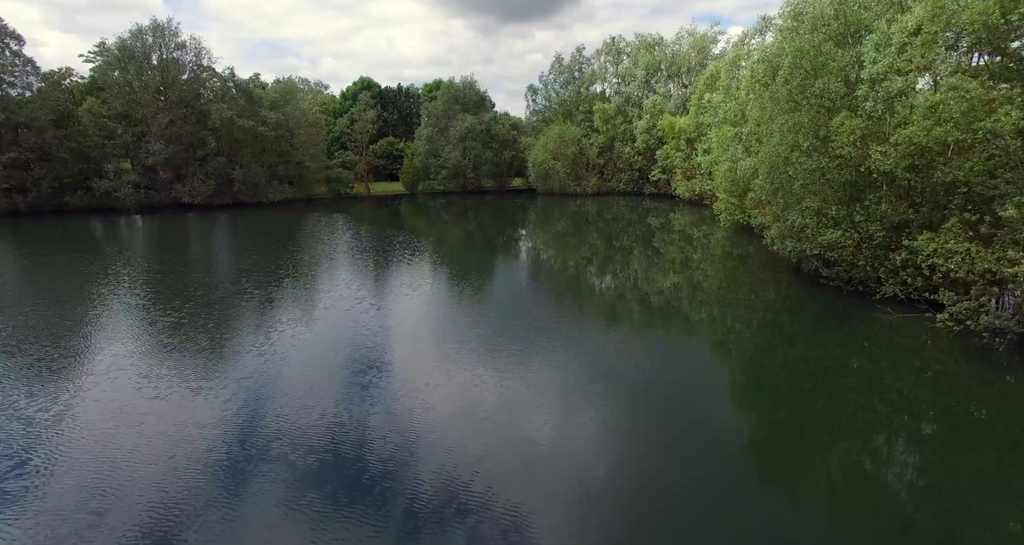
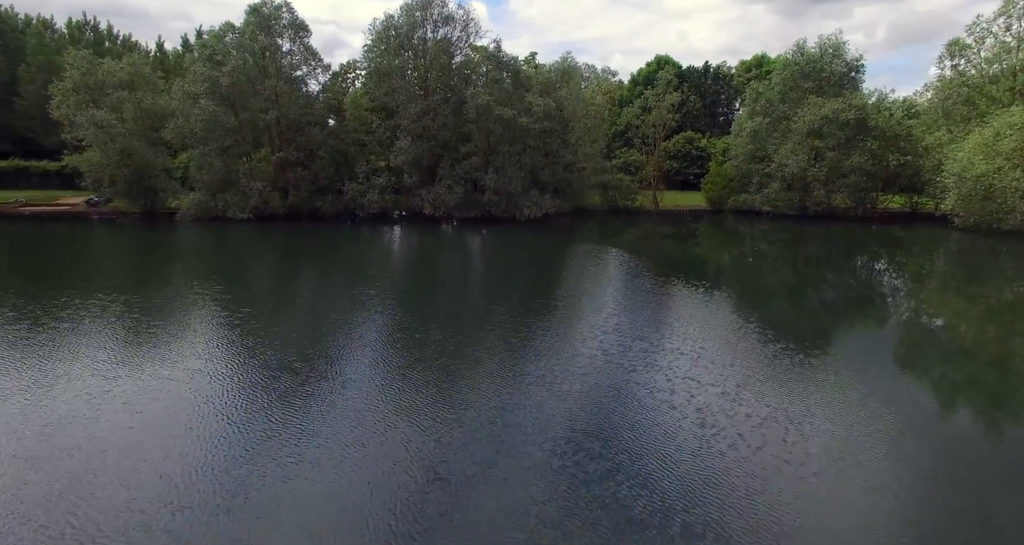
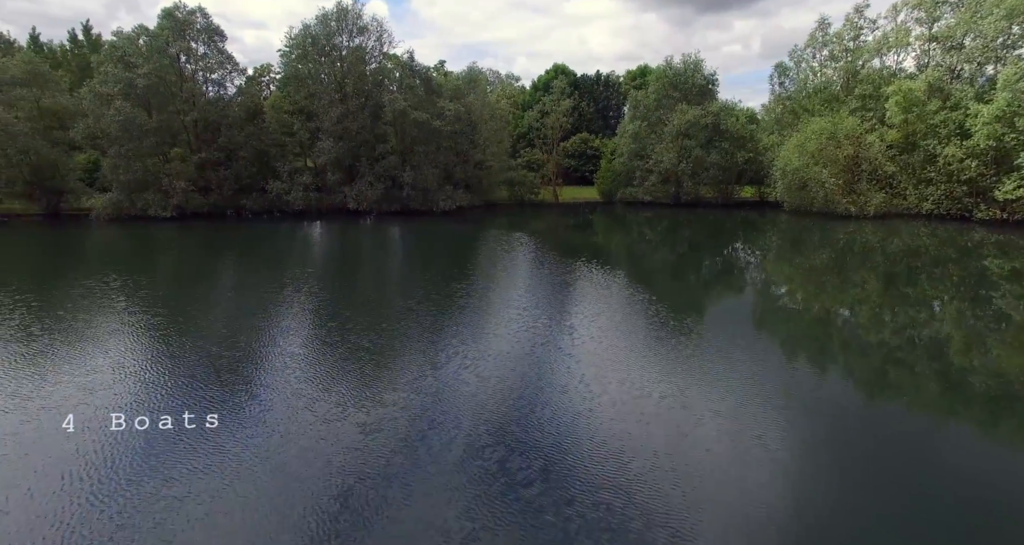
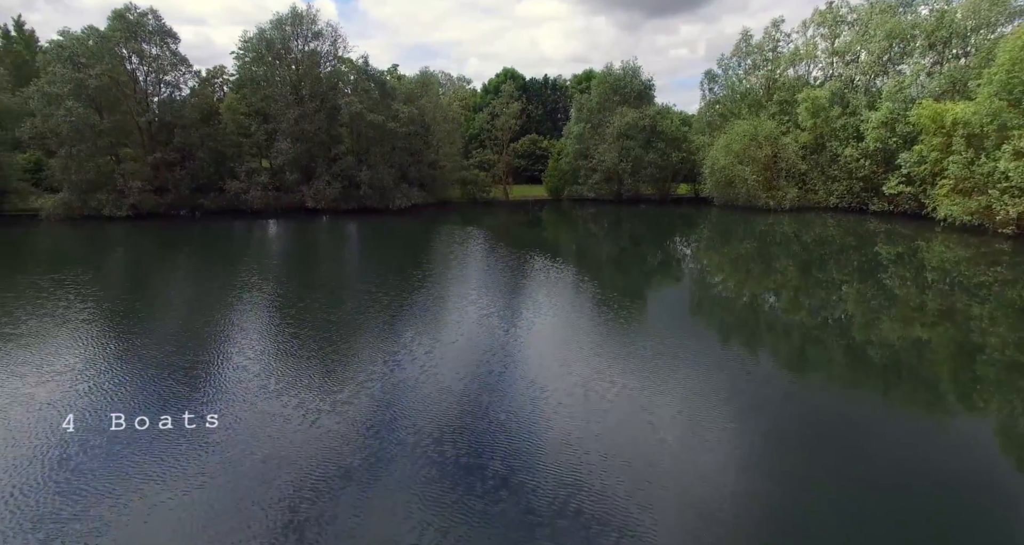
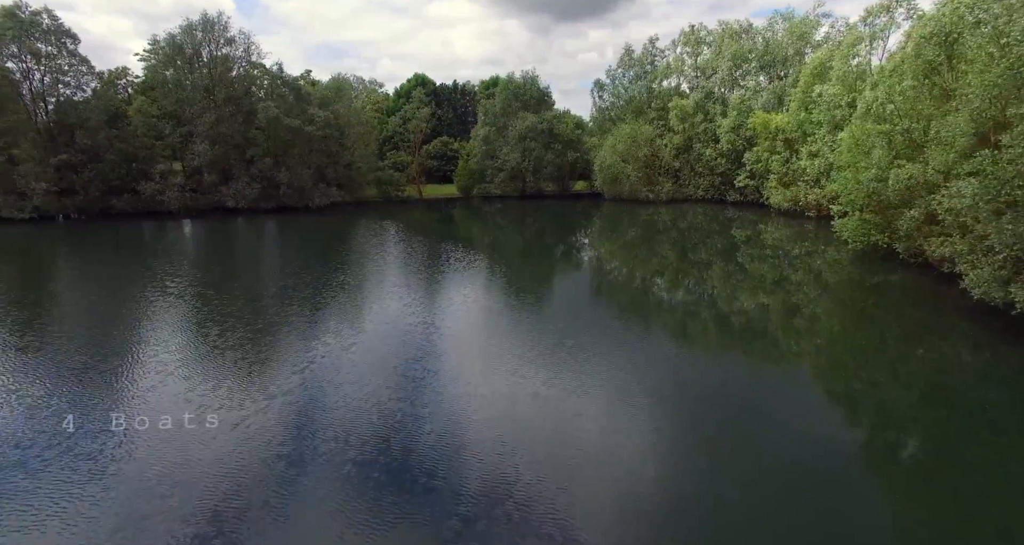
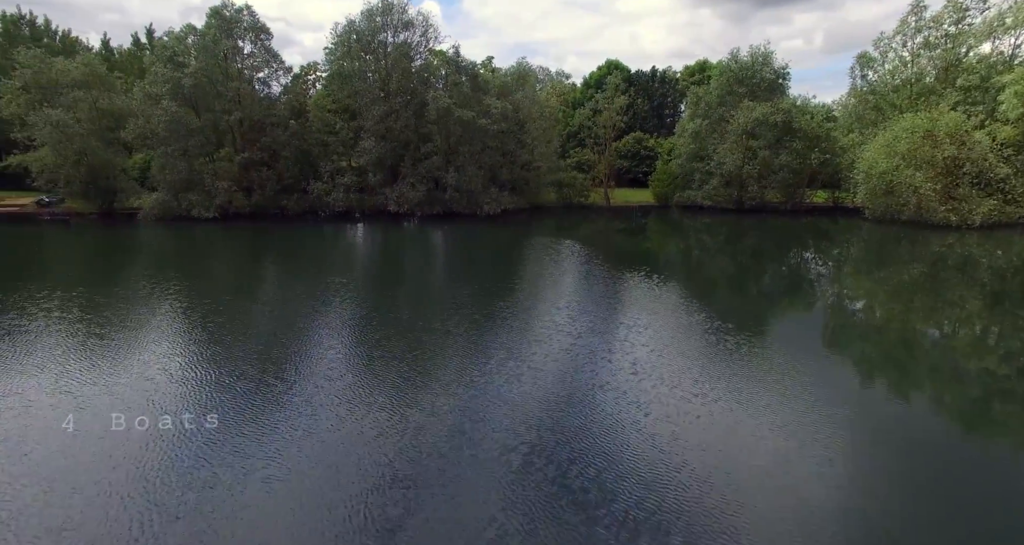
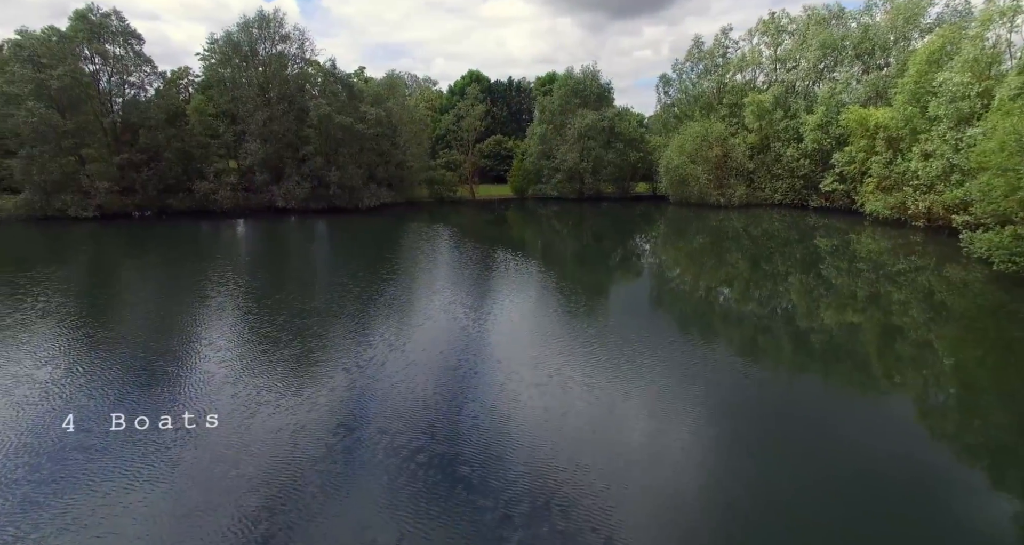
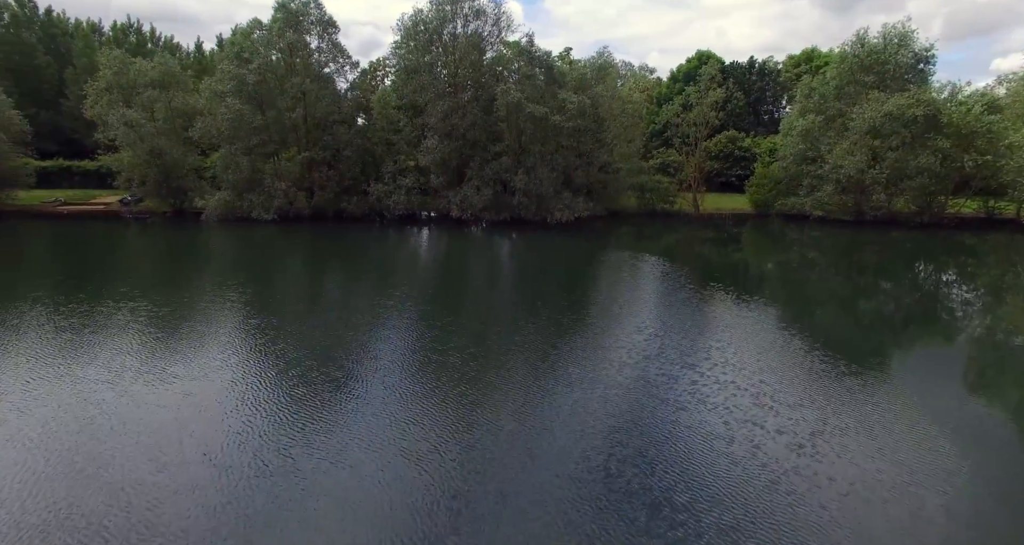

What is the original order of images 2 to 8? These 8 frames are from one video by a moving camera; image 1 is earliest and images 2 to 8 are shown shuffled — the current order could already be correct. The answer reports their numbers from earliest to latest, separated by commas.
5, 7, 4, 3, 6, 2, 8
